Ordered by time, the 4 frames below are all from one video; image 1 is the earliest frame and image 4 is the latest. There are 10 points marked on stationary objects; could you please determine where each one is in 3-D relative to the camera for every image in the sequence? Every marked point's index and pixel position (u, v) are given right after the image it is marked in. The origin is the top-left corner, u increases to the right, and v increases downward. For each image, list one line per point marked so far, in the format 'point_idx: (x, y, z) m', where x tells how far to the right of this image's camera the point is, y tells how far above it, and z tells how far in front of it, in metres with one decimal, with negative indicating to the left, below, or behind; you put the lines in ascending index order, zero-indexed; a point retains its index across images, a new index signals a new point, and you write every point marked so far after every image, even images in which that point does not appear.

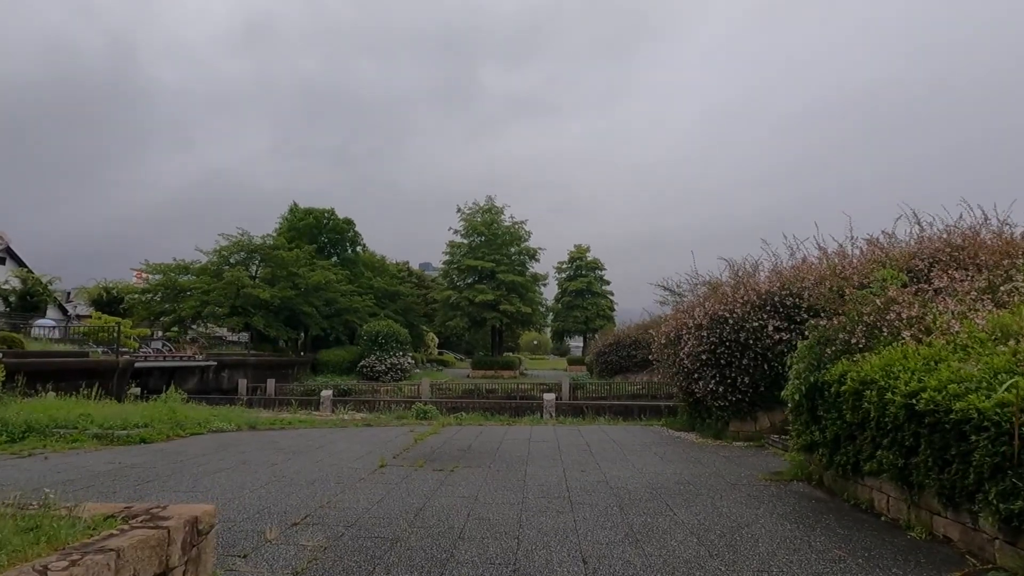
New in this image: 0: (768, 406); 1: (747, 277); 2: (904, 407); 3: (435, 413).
0: (+4.0, -1.9, +10.5) m
1: (+4.0, +0.2, +11.3) m
2: (+2.9, -0.9, +5.0) m
3: (-1.8, -2.9, +15.3) m
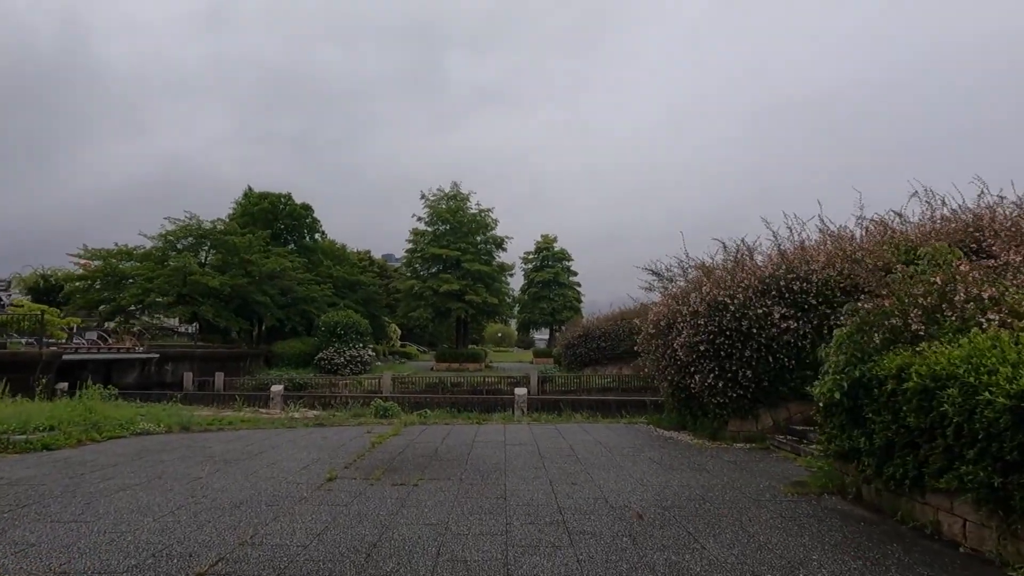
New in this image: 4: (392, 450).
0: (+3.7, -1.6, +9.4) m
1: (+3.6, +0.5, +10.2) m
2: (+2.8, -0.7, +3.8) m
3: (-2.4, -2.5, +13.9) m
4: (-1.6, -2.1, +8.6) m
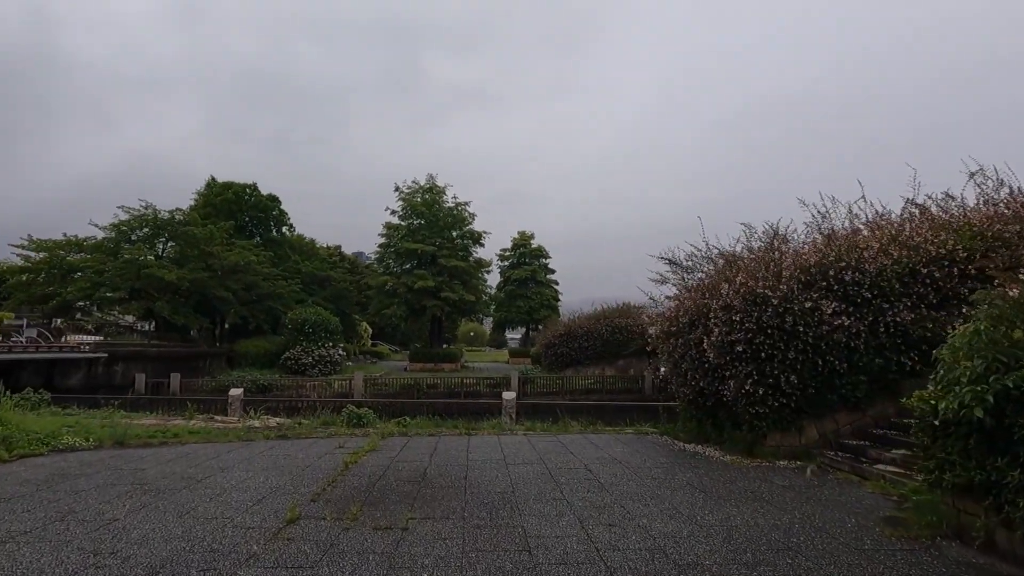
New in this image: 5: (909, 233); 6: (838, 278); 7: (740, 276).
0: (+3.7, -1.5, +8.0) m
1: (+3.6, +0.6, +8.9) m
2: (+3.1, -0.6, +2.4) m
3: (-2.6, -2.4, +12.3) m
4: (-1.5, -2.0, +7.1) m
5: (+4.9, +0.7, +8.3) m
6: (+3.9, +0.1, +8.0) m
7: (+2.9, +0.2, +8.5) m
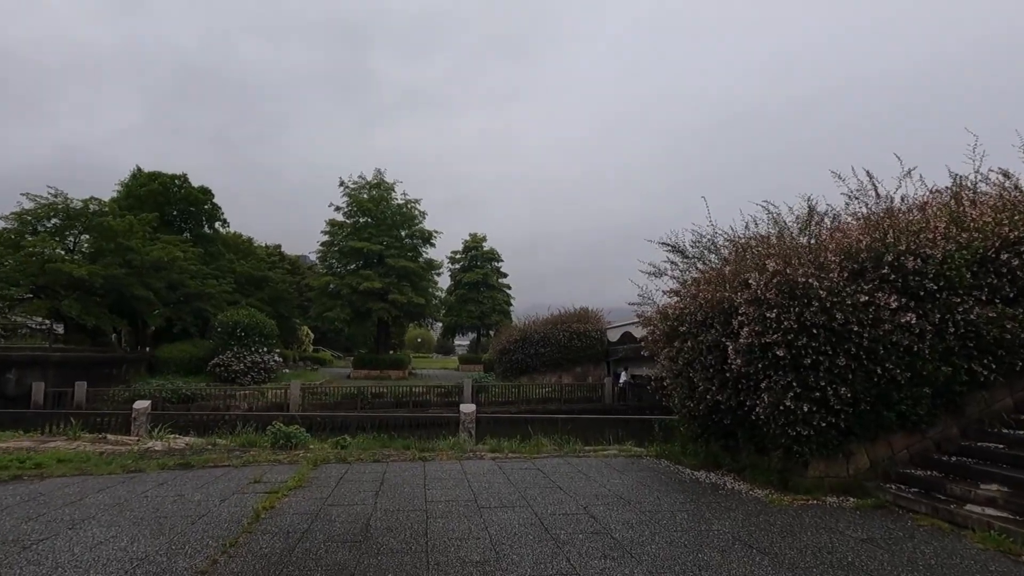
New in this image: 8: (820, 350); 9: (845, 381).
0: (+3.4, -1.4, +6.4) m
1: (+3.3, +0.7, +7.2) m
2: (+3.3, -0.4, +0.8) m
3: (-3.2, -2.3, +10.1) m
4: (-1.7, -1.8, +5.0) m
5: (+4.7, +0.8, +6.8) m
6: (+3.7, +0.2, +6.5) m
7: (+2.6, +0.3, +6.8) m
8: (+2.8, -0.6, +6.2) m
9: (+3.1, -0.9, +6.1) m
